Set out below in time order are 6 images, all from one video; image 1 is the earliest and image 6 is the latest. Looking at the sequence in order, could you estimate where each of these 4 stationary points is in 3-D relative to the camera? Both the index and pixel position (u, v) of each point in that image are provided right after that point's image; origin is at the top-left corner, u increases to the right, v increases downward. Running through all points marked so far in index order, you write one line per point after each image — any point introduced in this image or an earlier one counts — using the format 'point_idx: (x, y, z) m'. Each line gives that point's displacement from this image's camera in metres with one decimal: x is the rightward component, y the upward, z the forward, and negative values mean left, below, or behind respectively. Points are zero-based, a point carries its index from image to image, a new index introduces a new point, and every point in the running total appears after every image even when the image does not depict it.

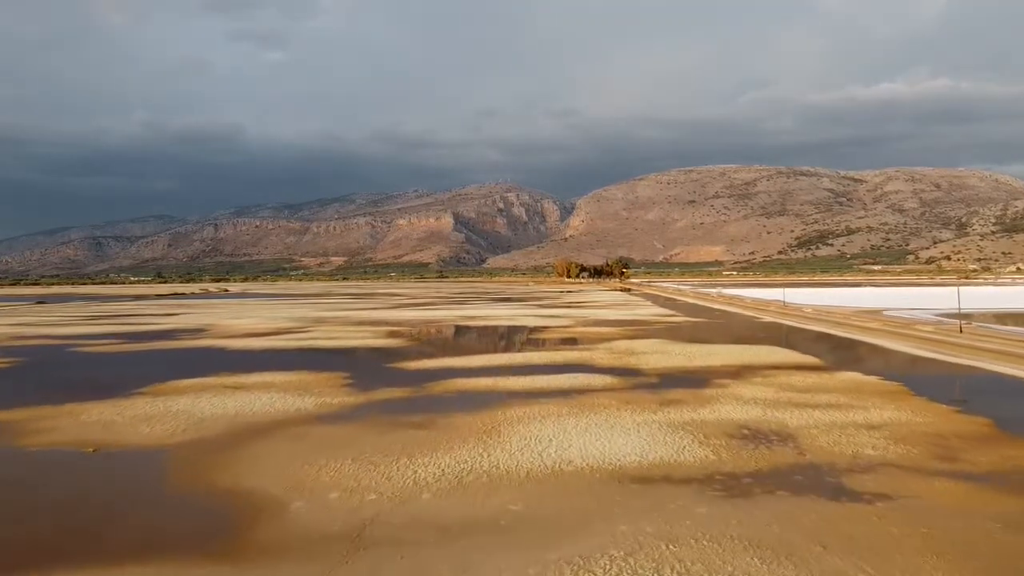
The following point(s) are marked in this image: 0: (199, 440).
0: (-4.9, -2.4, +11.4) m
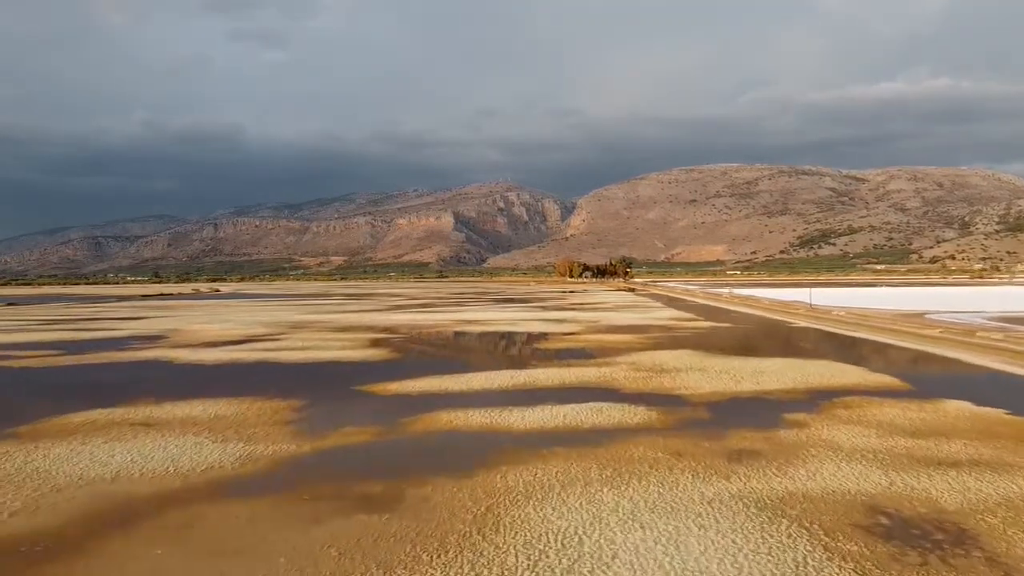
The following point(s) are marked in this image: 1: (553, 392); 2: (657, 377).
0: (-4.8, -2.5, +7.3) m
1: (+0.9, -2.3, +15.6) m
2: (+3.4, -2.1, +17.2) m
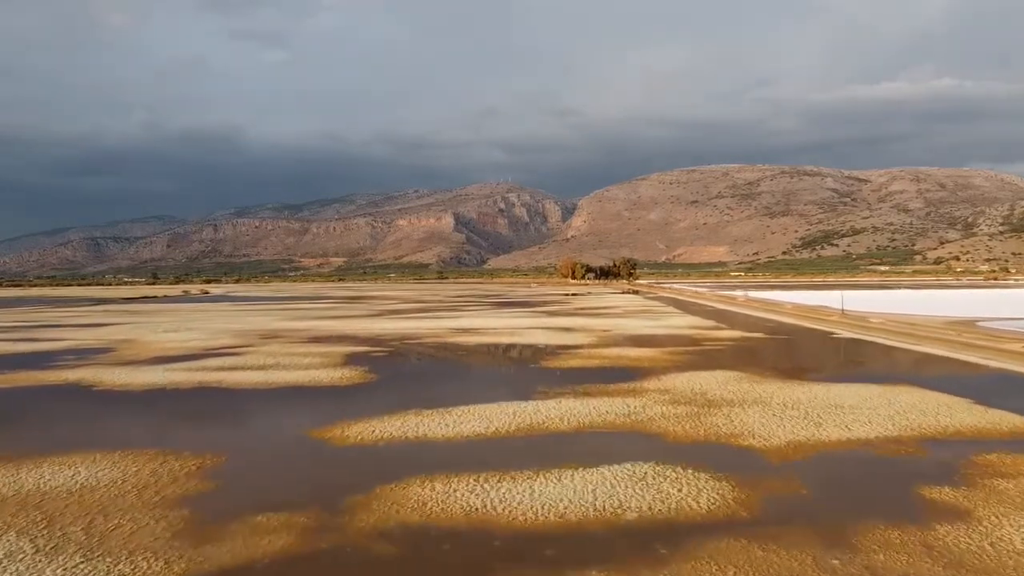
0: (-4.8, -2.6, +3.1) m
1: (+1.0, -2.4, +11.5) m
2: (+3.5, -2.3, +13.1) m
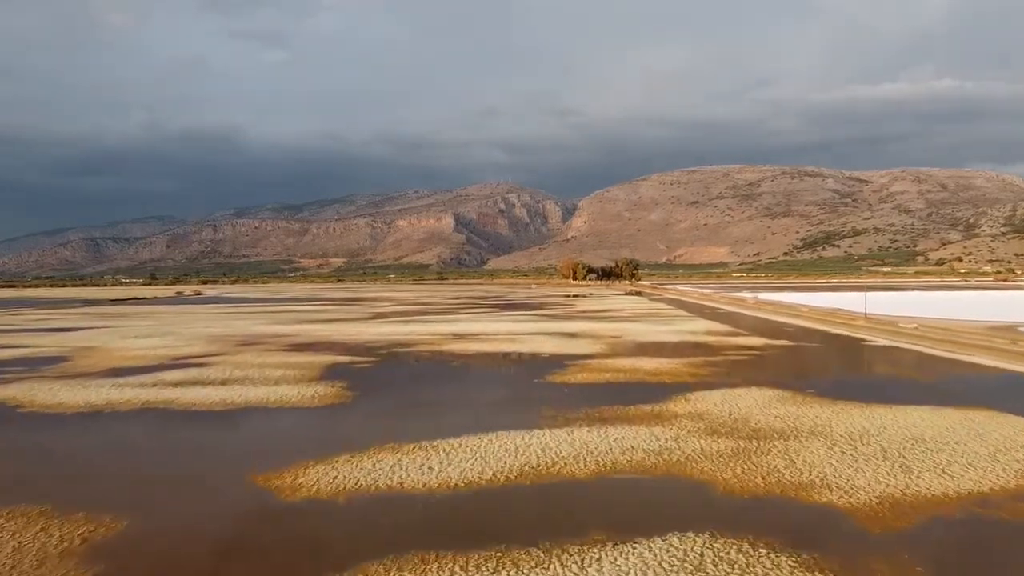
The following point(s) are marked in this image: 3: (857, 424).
0: (-4.8, -2.7, +0.5) m
1: (+1.0, -2.5, +8.8) m
2: (+3.5, -2.3, +10.4) m
3: (+5.8, -2.3, +12.4) m
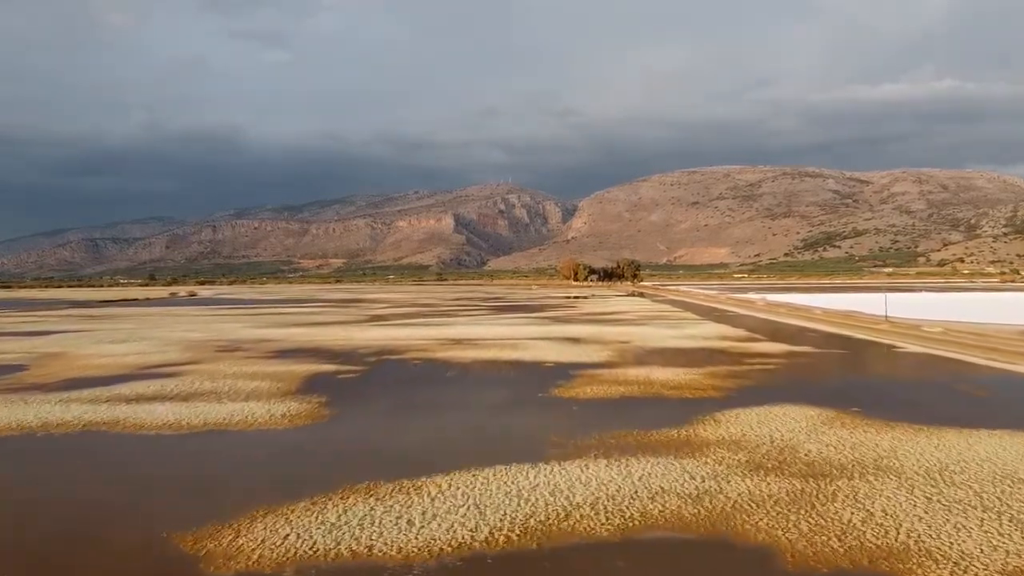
0: (-4.7, -2.7, -1.6) m
1: (+1.0, -2.5, +6.7) m
2: (+3.5, -2.4, +8.3) m
3: (+5.8, -2.3, +10.3) m
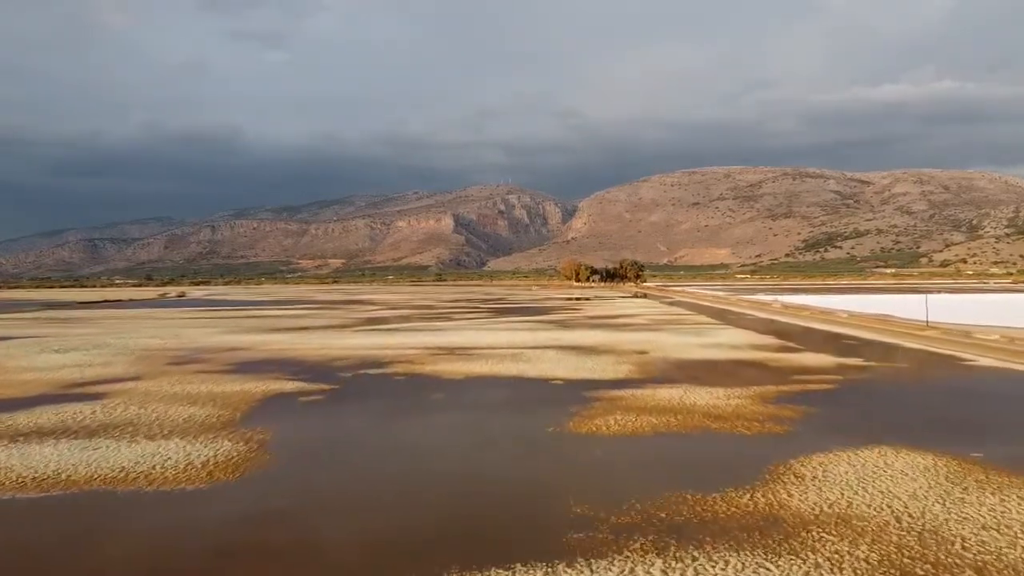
0: (-4.7, -2.7, -5.2) m
1: (+1.1, -2.6, +3.2) m
2: (+3.6, -2.4, +4.8) m
3: (+5.8, -2.4, +6.8) m
